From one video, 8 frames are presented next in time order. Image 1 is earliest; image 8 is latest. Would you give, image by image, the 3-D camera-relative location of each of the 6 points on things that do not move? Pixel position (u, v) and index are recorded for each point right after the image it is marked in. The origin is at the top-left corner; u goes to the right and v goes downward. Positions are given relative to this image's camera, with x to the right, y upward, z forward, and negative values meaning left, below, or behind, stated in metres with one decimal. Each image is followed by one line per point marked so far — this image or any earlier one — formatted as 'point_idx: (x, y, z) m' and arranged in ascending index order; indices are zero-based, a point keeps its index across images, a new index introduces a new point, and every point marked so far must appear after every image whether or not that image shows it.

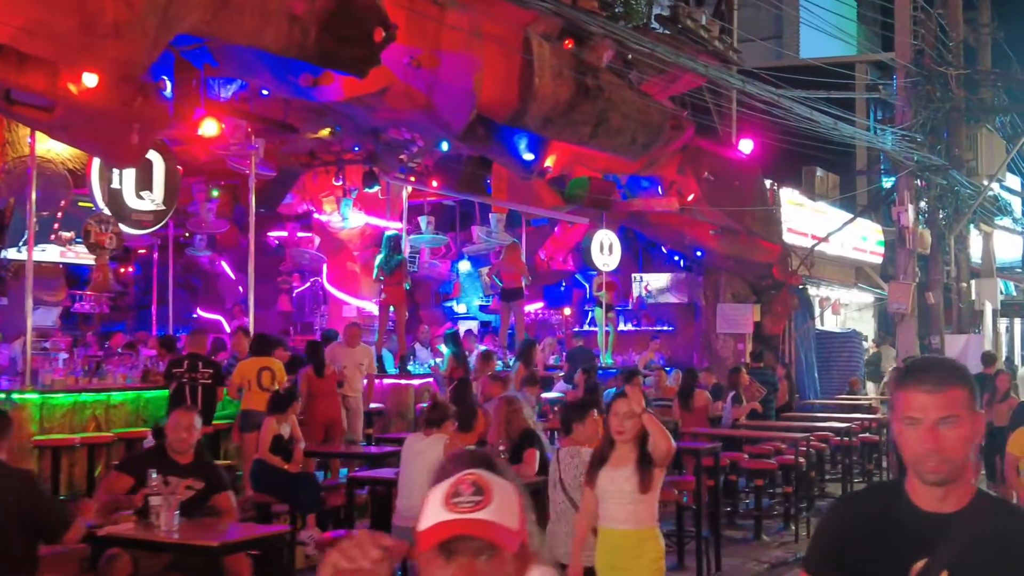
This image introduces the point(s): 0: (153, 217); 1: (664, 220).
0: (-3.1, +0.6, +10.2) m
1: (+2.2, +1.0, +16.8) m
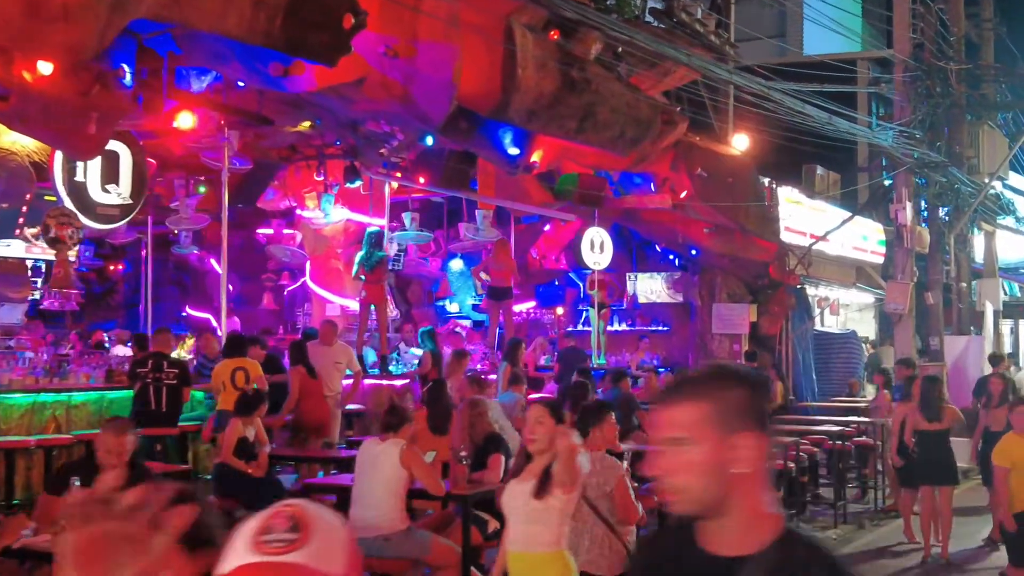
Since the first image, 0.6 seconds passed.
0: (-3.3, +0.6, +9.8) m
1: (+2.0, +1.0, +16.4) m
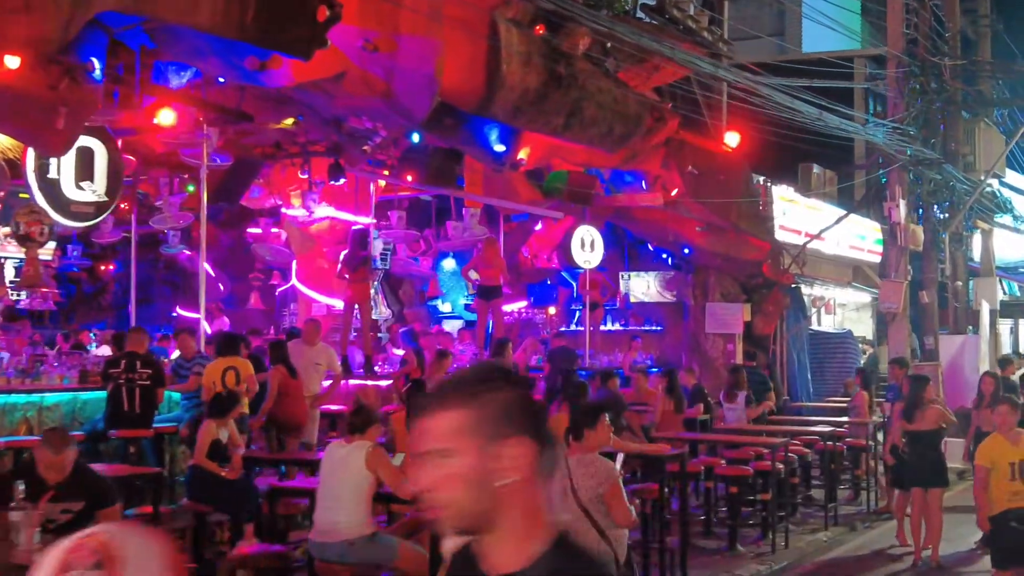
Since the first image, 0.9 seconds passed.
0: (-3.4, +0.6, +9.7) m
1: (+1.9, +1.0, +16.2) m
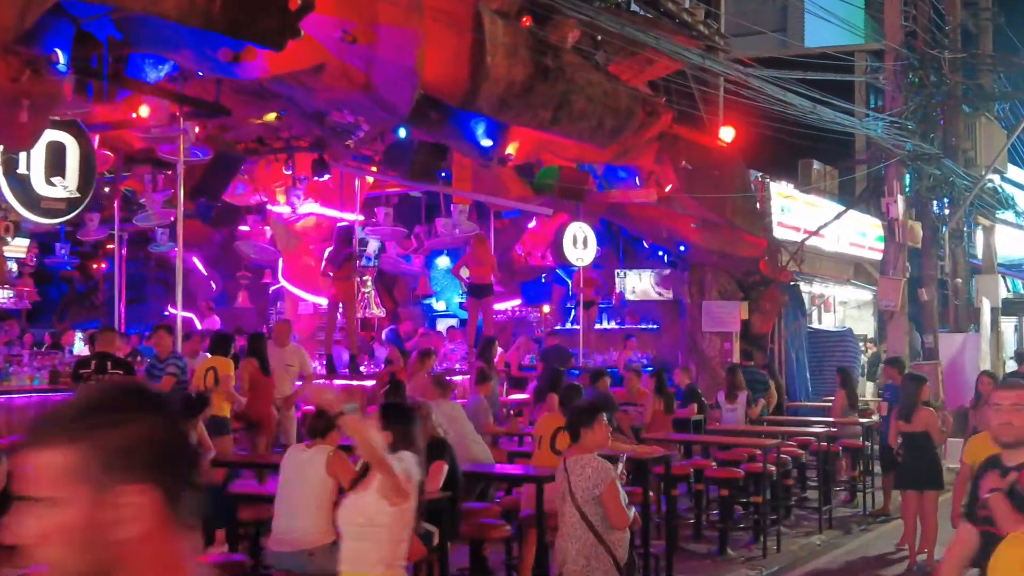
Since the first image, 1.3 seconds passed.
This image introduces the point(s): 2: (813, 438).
0: (-3.6, +0.7, +9.4) m
1: (+1.8, +1.0, +16.0) m
2: (+3.0, -1.5, +11.8) m
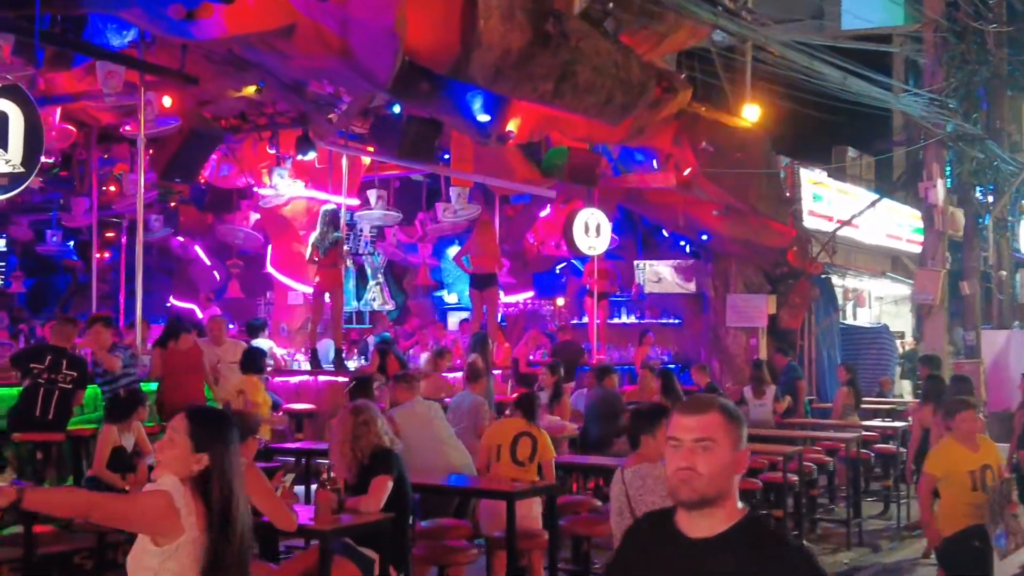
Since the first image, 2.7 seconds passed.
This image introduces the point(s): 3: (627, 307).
0: (-3.6, +0.8, +8.5) m
1: (+1.9, +1.1, +14.9) m
2: (+3.0, -1.4, +10.7) m
3: (+1.7, -0.3, +17.8) m
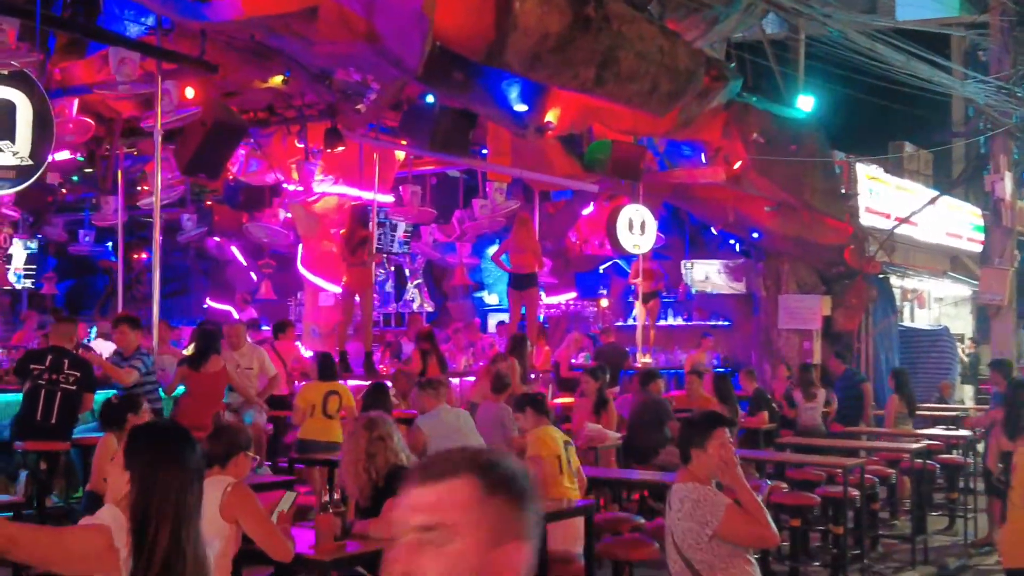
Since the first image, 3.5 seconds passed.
0: (-3.4, +0.8, +8.0) m
1: (+2.4, +1.1, +14.2) m
2: (+3.3, -1.4, +9.9) m
3: (+2.3, -0.3, +17.1) m
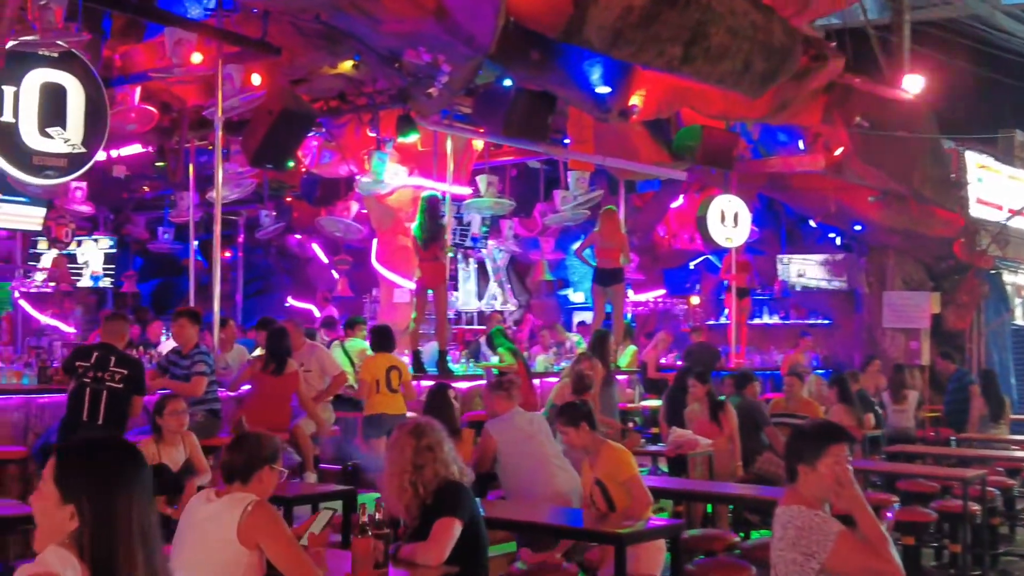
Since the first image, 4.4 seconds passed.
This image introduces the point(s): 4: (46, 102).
0: (-2.9, +0.8, +7.6) m
1: (+3.4, +1.2, +13.3) m
2: (+3.9, -1.4, +9.0) m
3: (+3.5, -0.3, +16.2) m
4: (-2.9, +1.2, +7.4) m
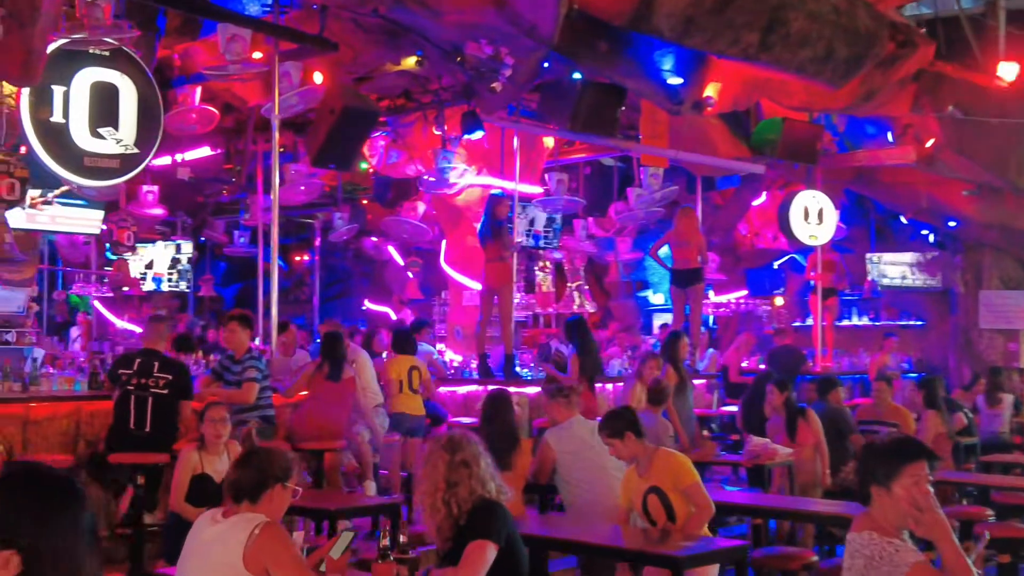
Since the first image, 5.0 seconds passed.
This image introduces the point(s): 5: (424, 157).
0: (-2.5, +0.8, +7.4) m
1: (+4.2, +1.2, +12.7) m
2: (+4.4, -1.3, +8.3) m
3: (+4.6, -0.3, +15.5) m
4: (-2.5, +1.1, +7.2) m
5: (-0.9, +1.3, +11.3) m
